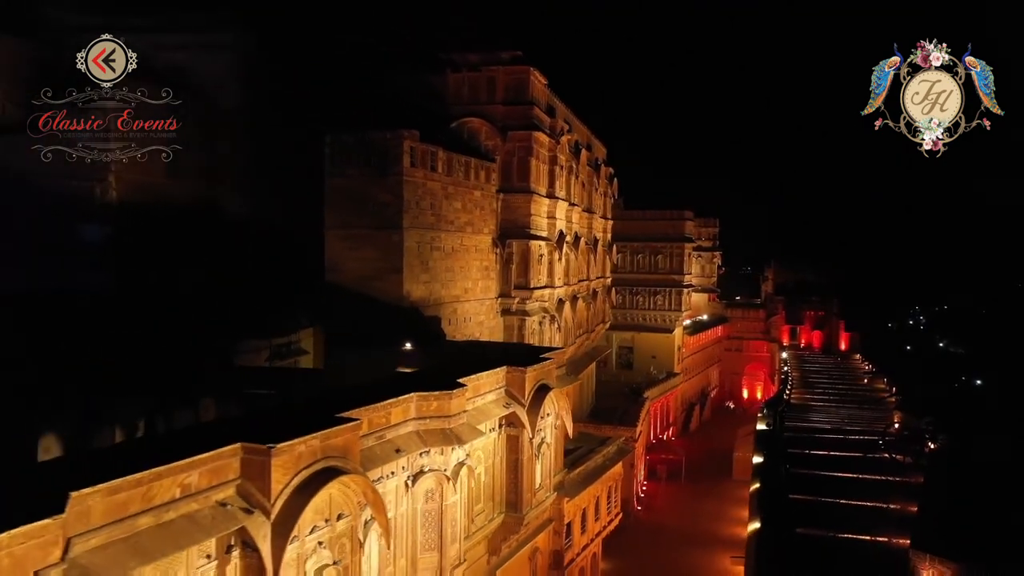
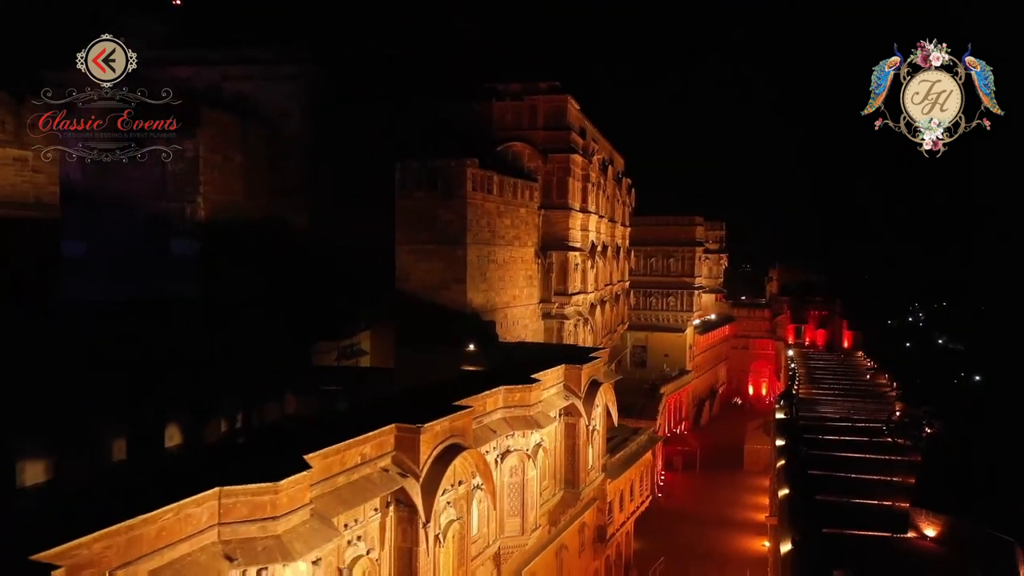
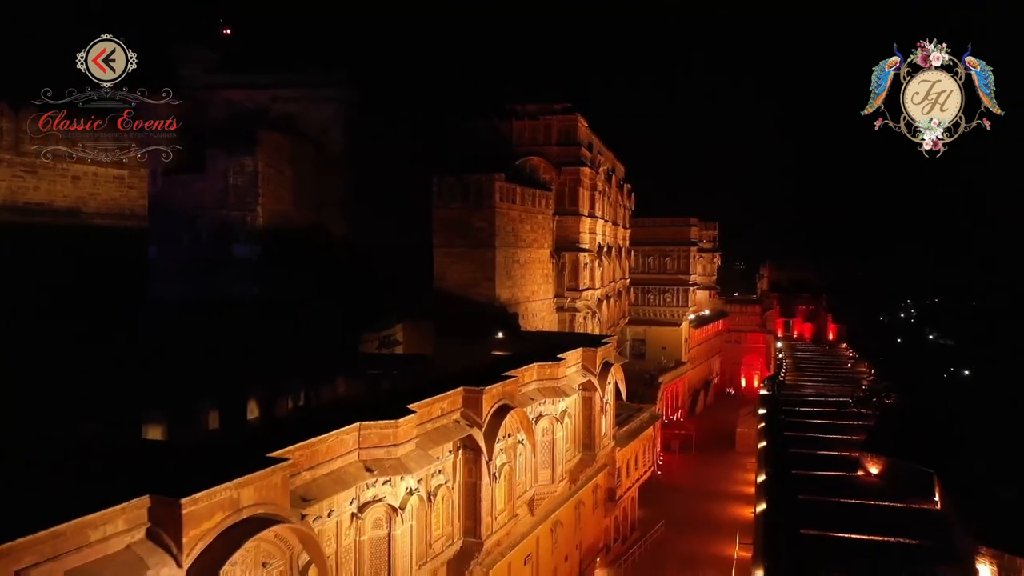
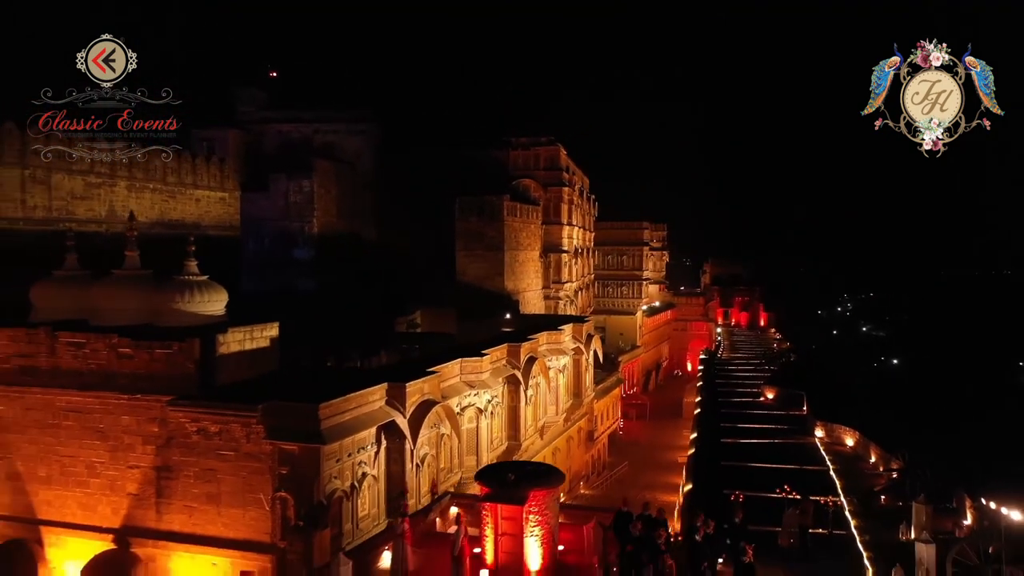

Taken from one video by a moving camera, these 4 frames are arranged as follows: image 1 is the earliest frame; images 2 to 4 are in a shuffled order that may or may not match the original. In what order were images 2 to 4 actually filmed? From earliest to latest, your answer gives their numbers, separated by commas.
2, 3, 4
